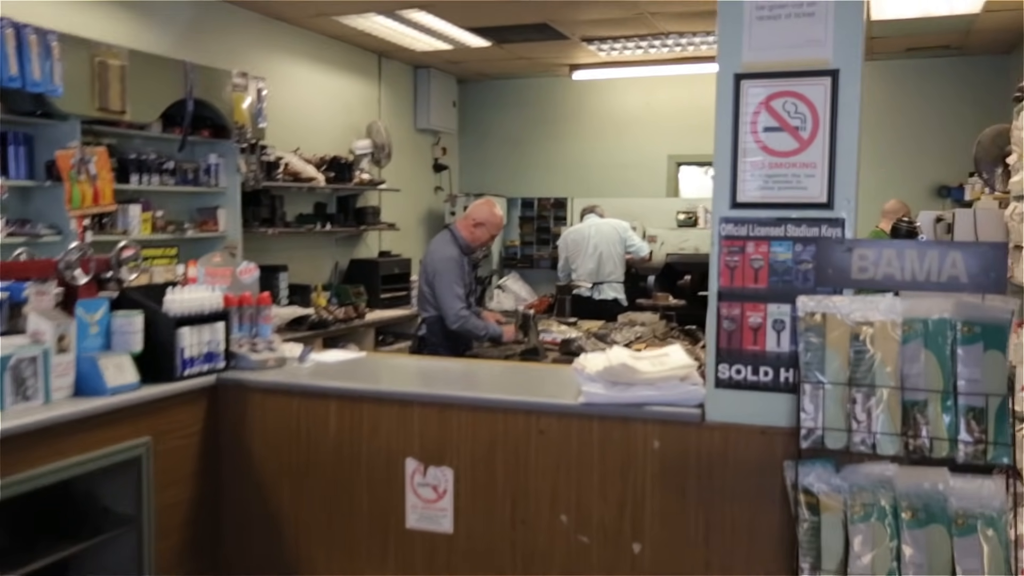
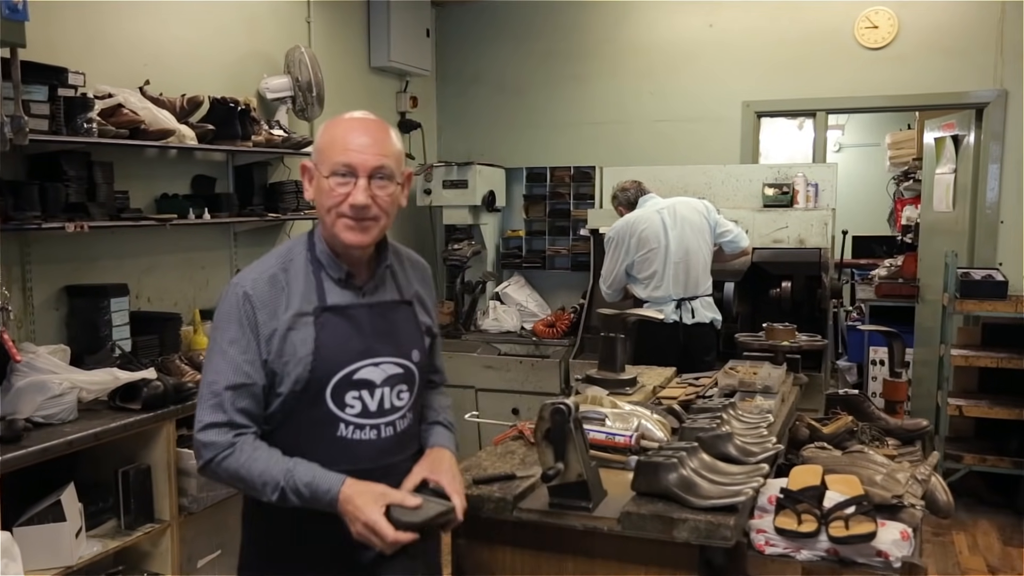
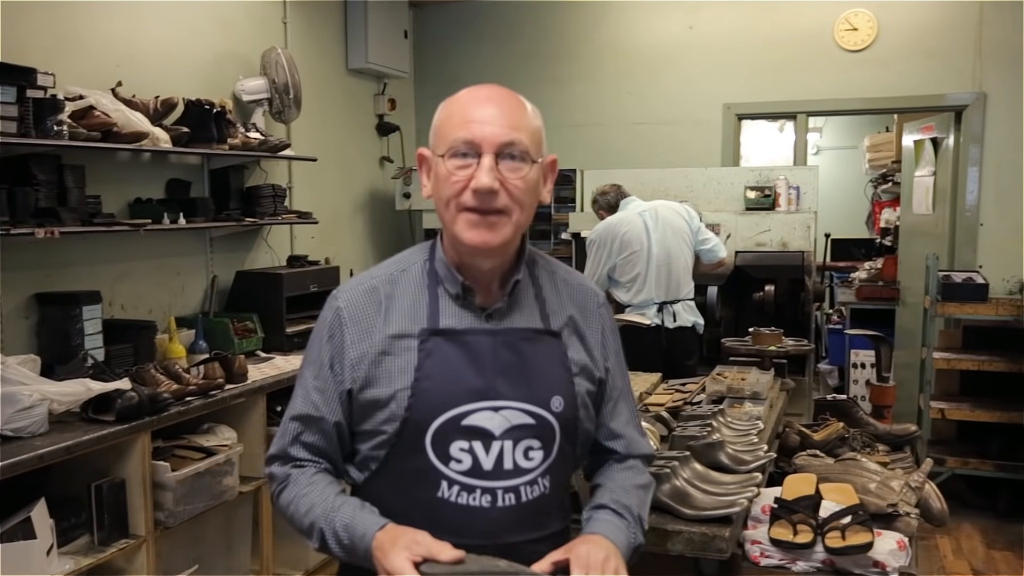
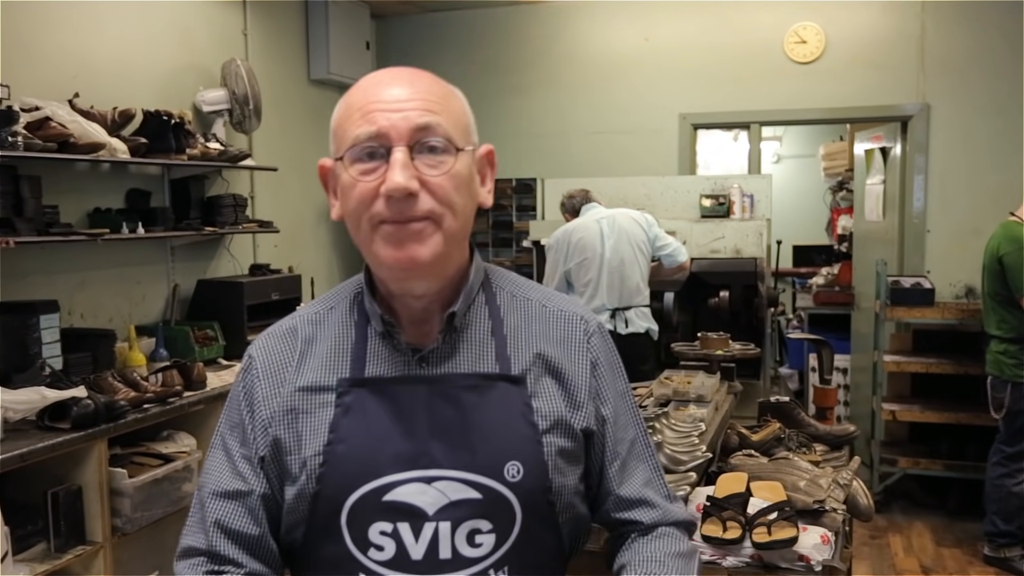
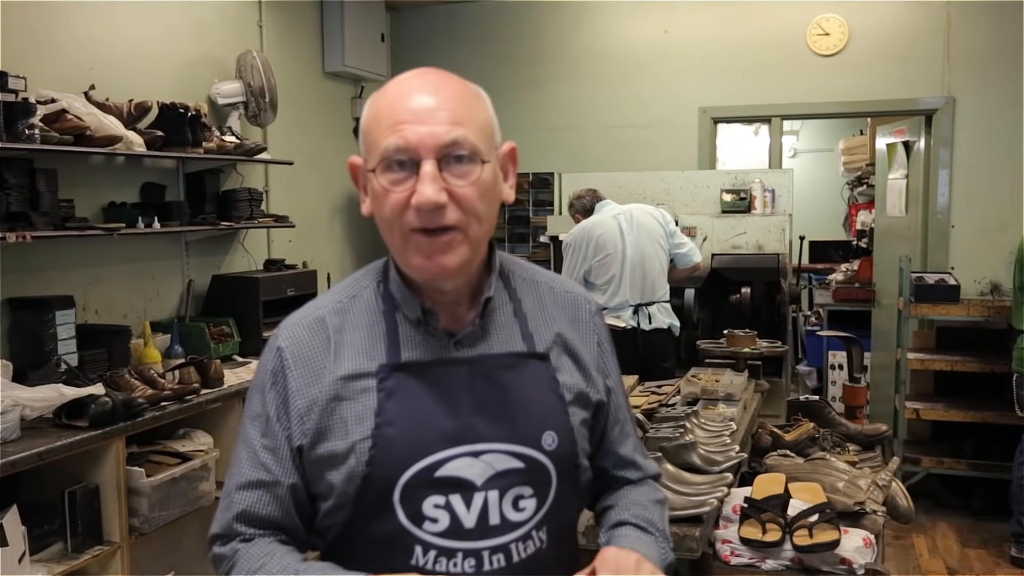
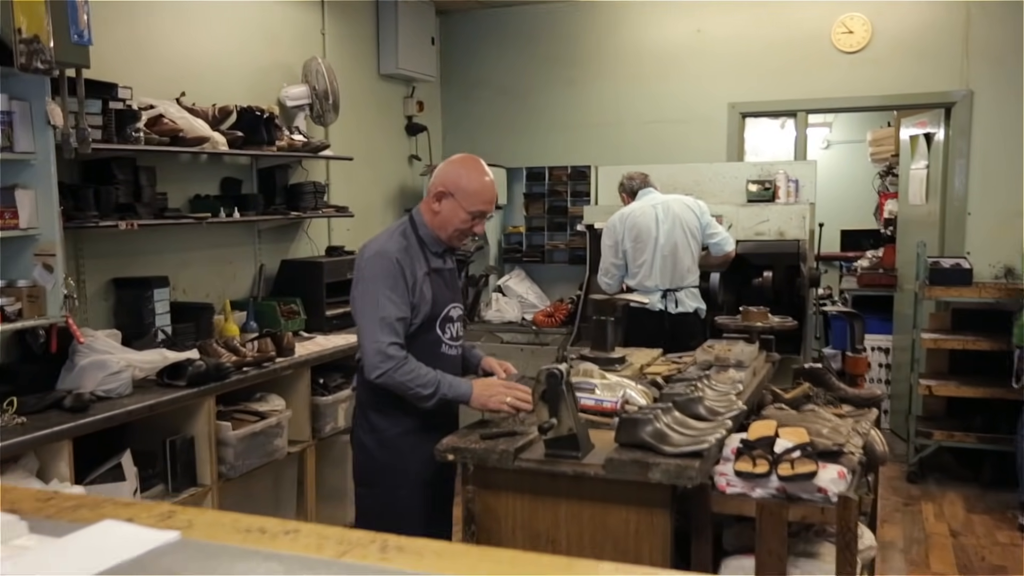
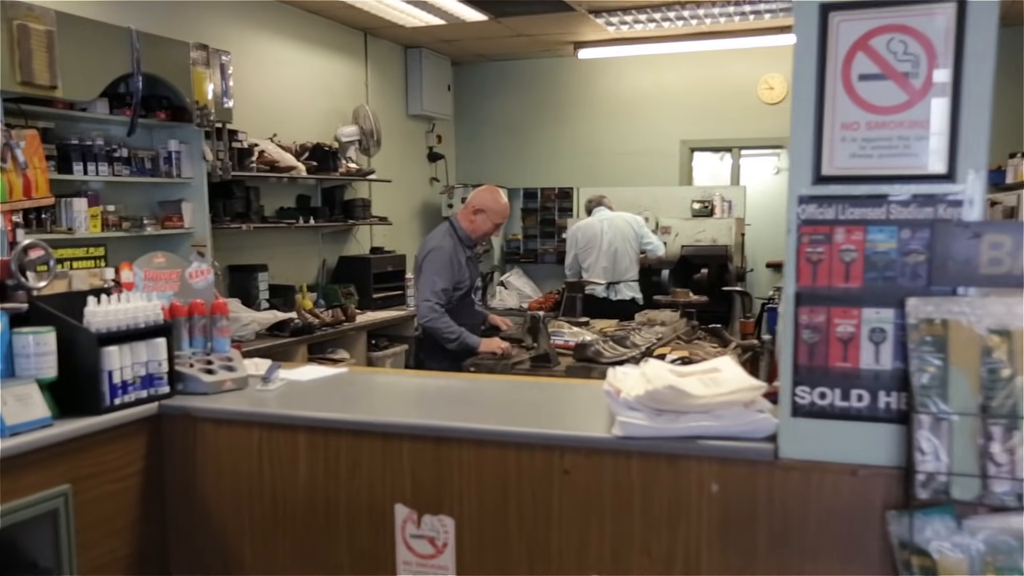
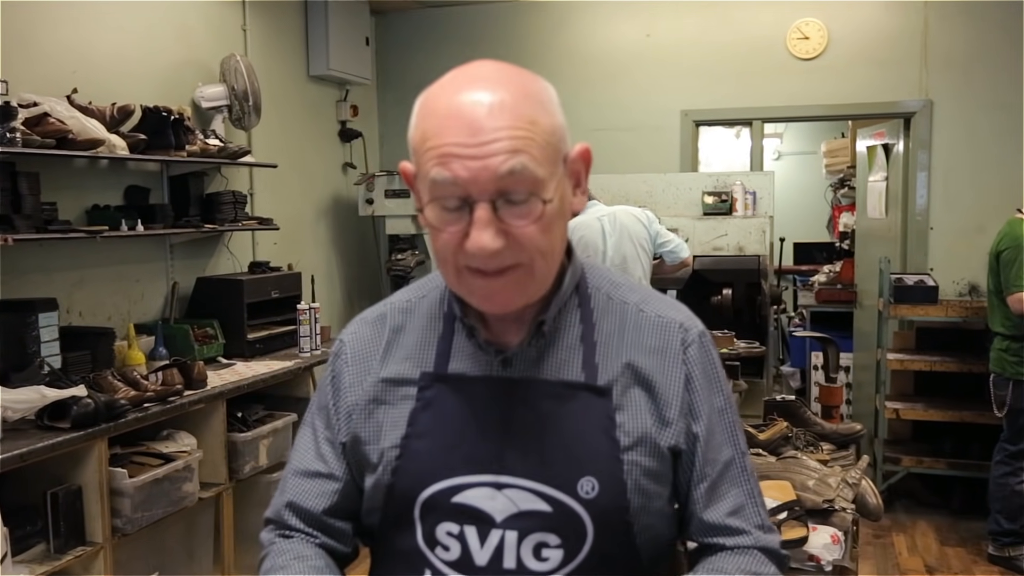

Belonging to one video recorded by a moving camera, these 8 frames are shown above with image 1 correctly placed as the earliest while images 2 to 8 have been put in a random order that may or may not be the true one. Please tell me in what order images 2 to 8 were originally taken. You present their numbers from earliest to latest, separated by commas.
7, 6, 2, 3, 5, 8, 4
